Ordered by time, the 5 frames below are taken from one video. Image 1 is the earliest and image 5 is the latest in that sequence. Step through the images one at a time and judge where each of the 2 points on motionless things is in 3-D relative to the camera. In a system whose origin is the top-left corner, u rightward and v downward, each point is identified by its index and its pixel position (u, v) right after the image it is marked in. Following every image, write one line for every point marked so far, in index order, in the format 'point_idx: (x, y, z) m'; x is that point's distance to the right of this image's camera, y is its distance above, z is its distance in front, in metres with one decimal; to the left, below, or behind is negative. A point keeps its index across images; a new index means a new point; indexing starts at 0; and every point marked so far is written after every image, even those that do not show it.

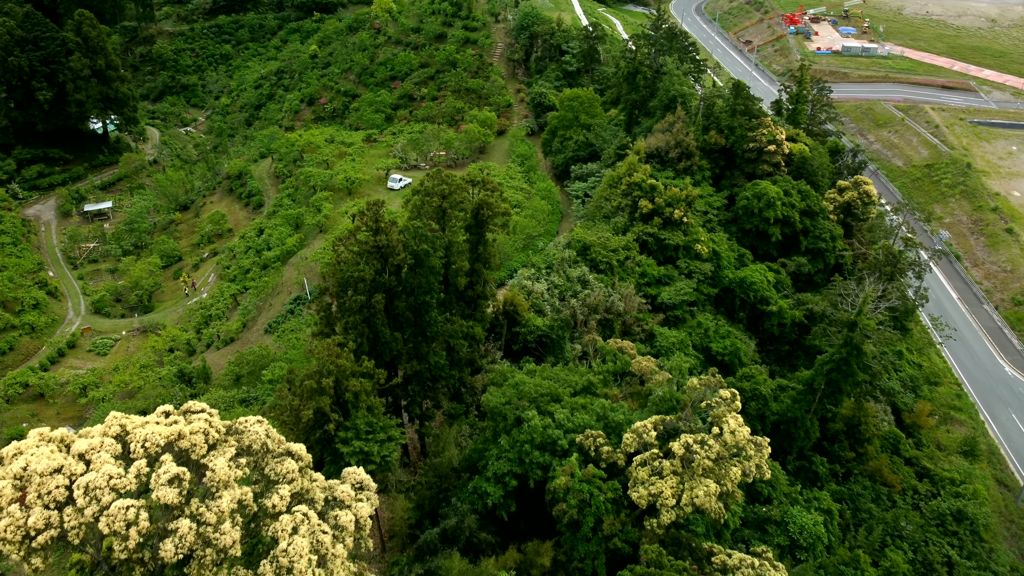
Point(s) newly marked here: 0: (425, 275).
0: (-2.2, +0.3, +15.3) m
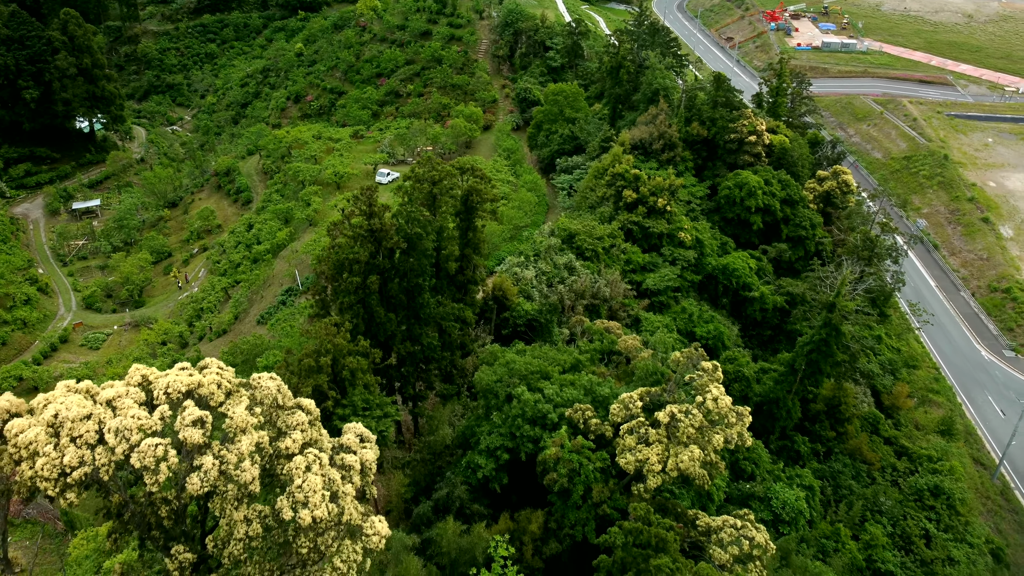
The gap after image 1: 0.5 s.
0: (-2.4, +0.8, +15.8) m
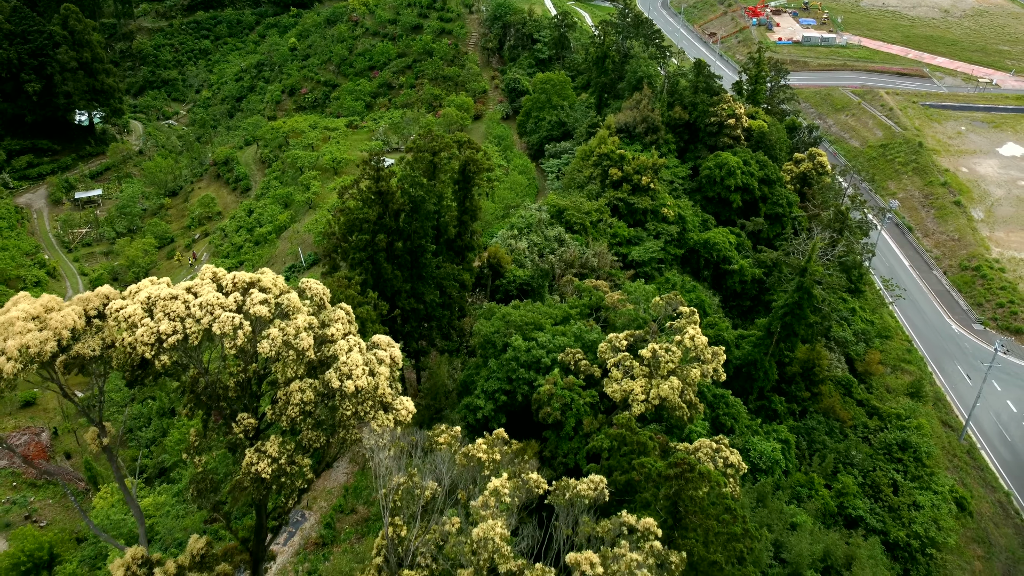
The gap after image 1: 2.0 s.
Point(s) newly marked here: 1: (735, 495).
0: (-2.6, +1.9, +17.3) m
1: (+5.0, -4.6, +13.8) m
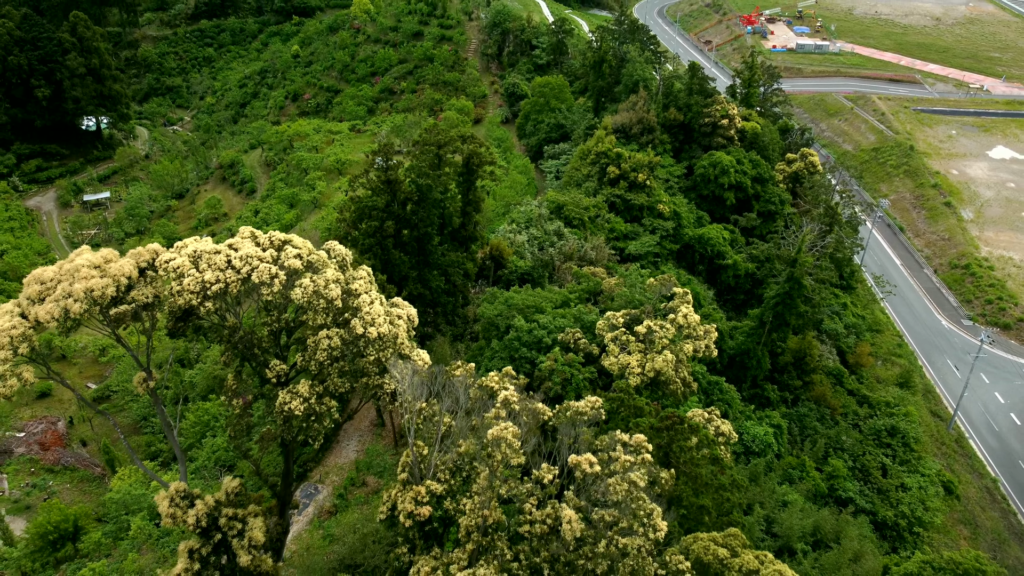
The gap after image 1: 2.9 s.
0: (-2.5, +2.3, +18.2) m
1: (+5.1, -4.1, +14.7) m
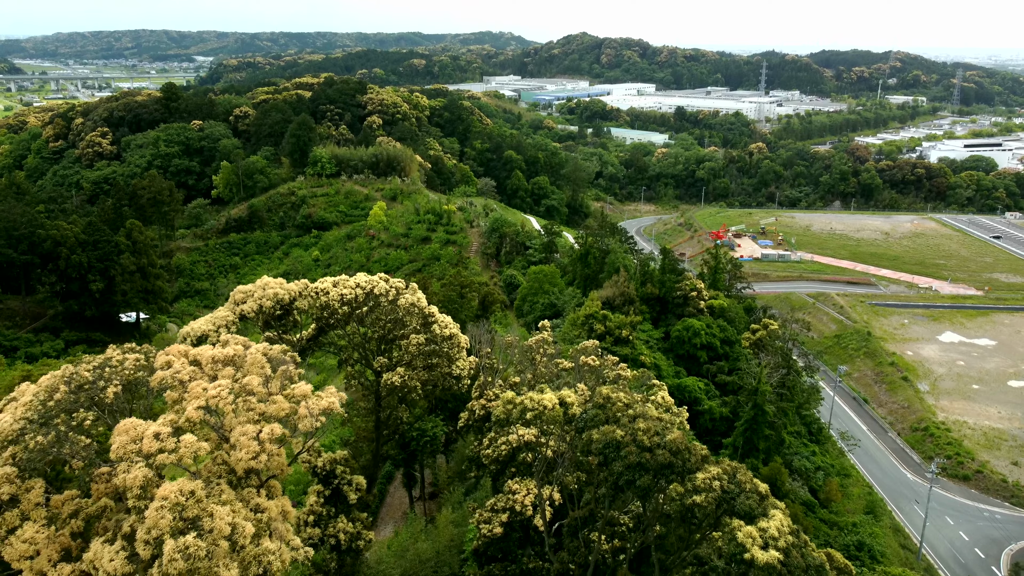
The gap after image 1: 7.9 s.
0: (-2.1, -1.9, +24.3) m
1: (+5.6, -6.9, +19.0) m
